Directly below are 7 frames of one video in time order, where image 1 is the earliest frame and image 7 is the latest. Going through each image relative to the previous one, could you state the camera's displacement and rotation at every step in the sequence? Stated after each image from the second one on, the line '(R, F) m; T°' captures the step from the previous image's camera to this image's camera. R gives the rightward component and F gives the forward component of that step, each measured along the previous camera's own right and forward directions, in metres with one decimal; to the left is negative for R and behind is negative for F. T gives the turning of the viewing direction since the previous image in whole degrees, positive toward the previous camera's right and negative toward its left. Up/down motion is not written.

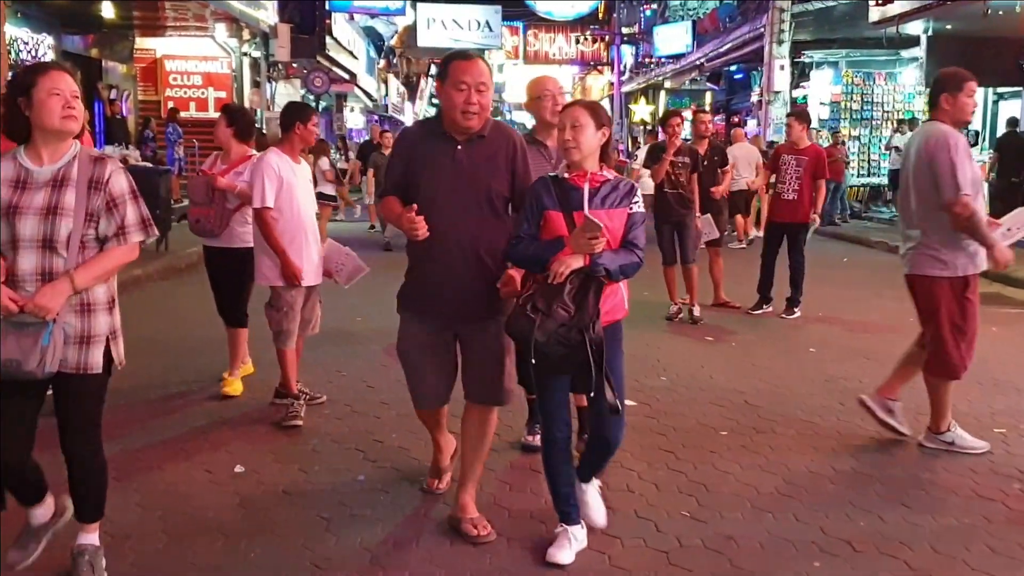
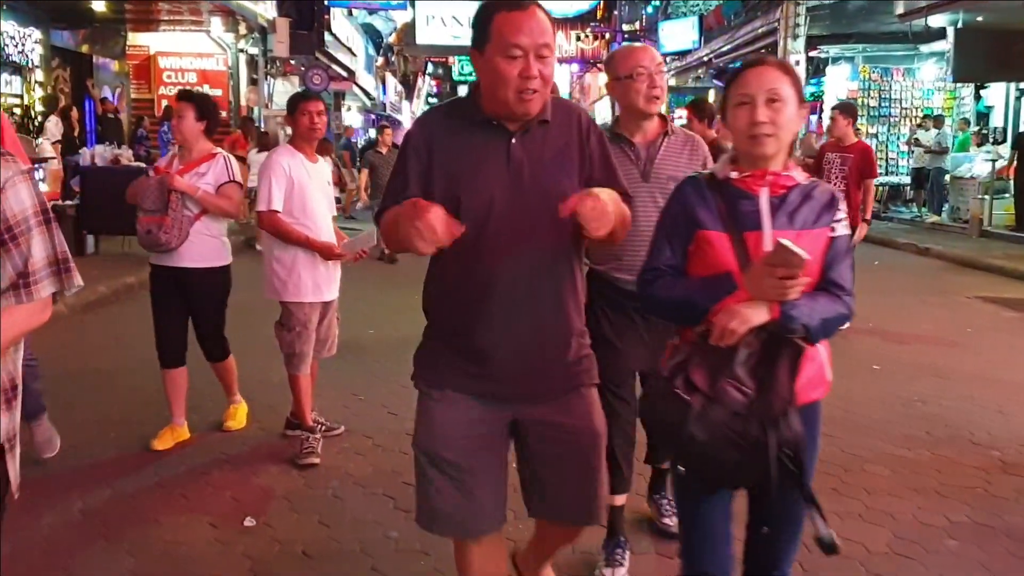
(-0.3, +0.7) m; 0°
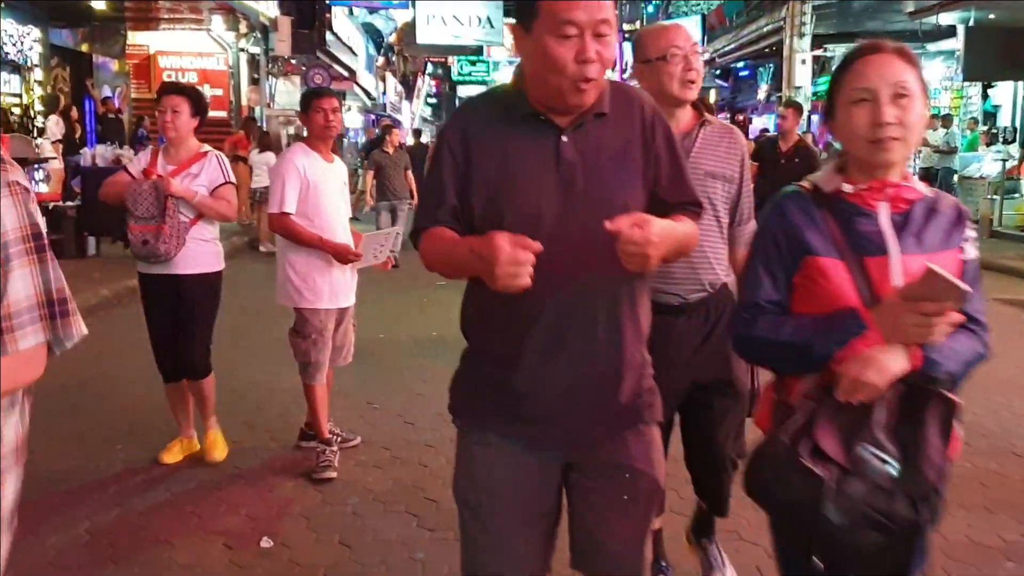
(-0.1, +0.2) m; 0°
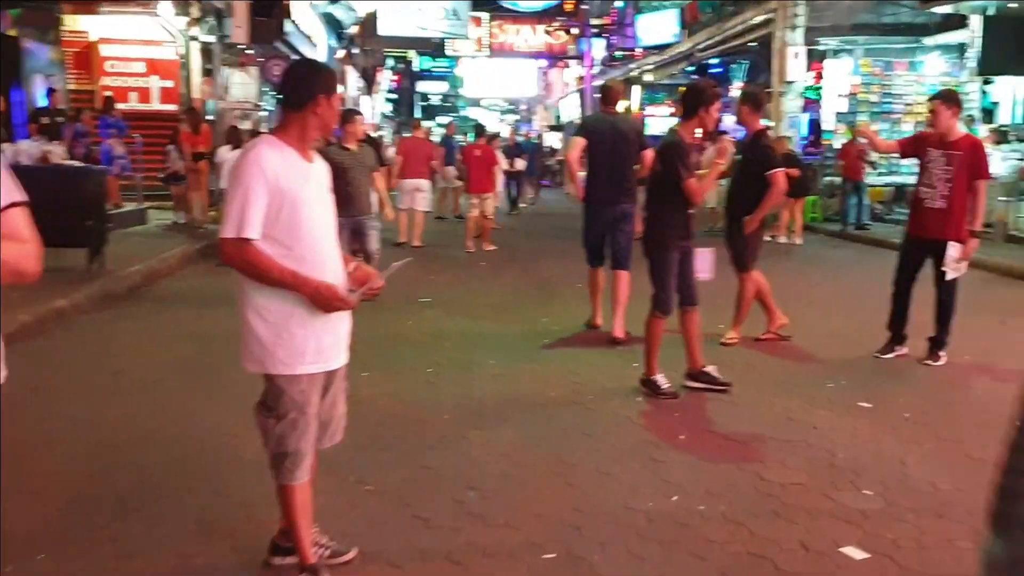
(-0.4, +1.4) m; +2°
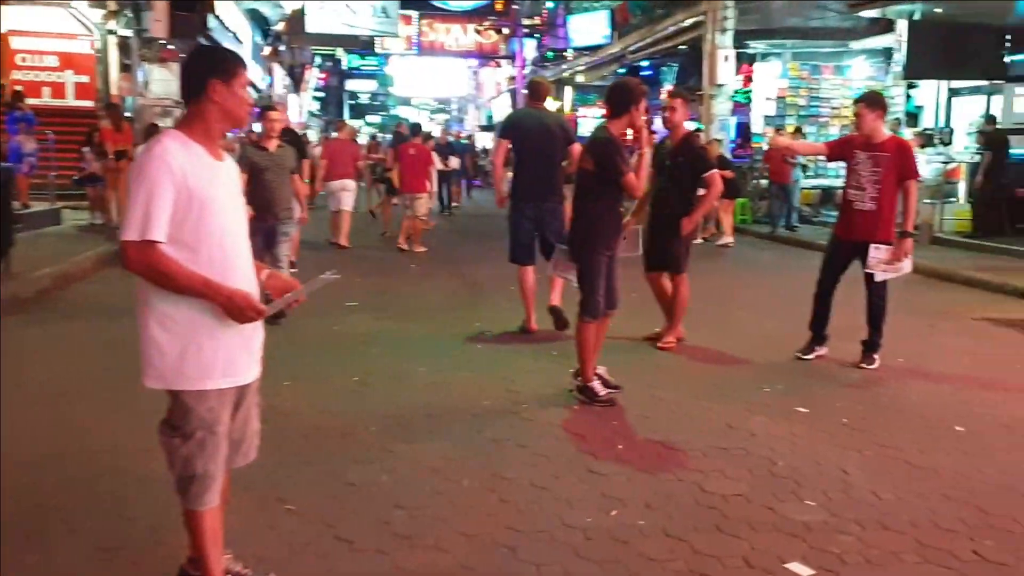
(0.0, +0.2) m; +4°
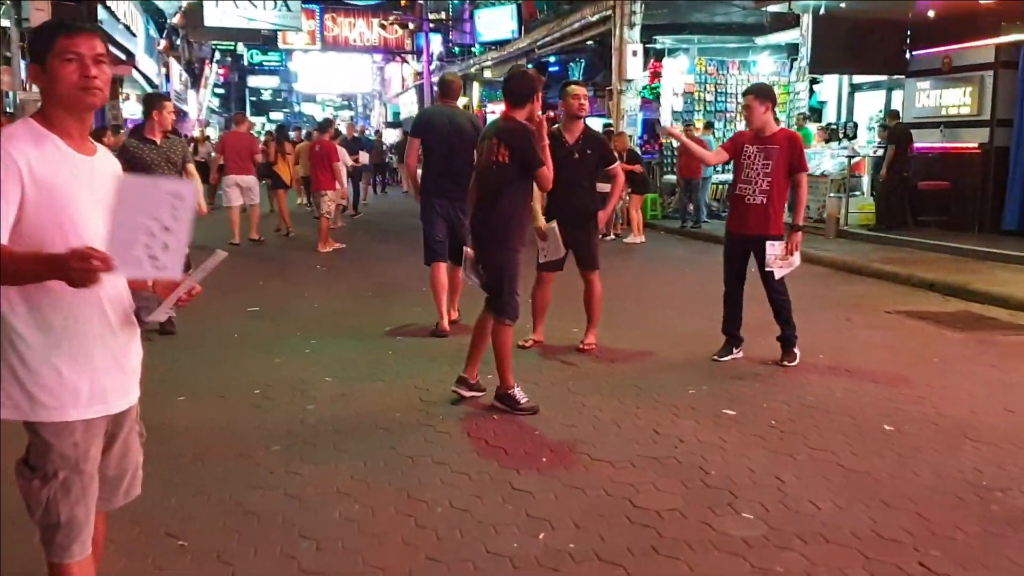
(0.0, +0.3) m; +5°
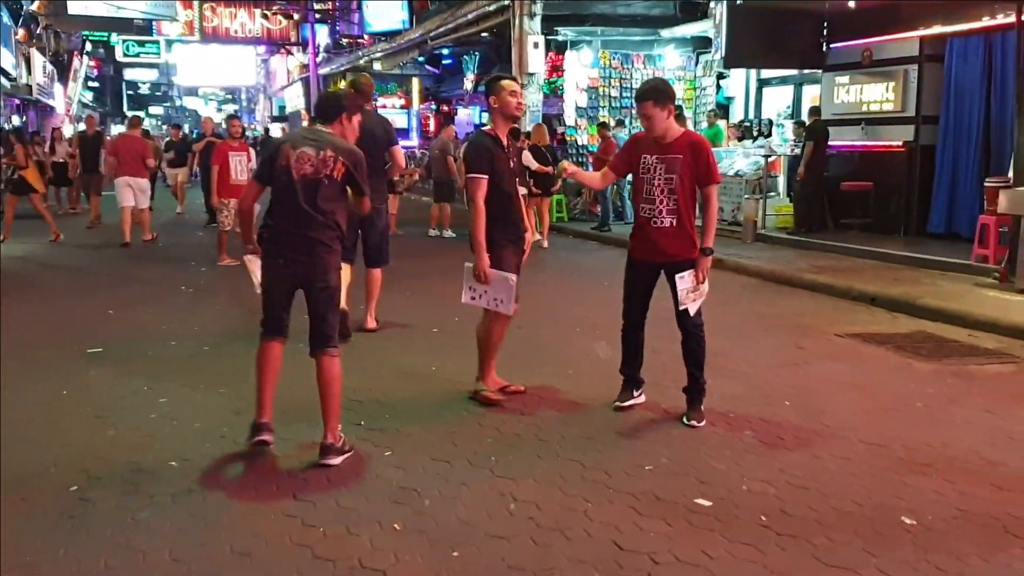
(0.0, +1.4) m; +6°
